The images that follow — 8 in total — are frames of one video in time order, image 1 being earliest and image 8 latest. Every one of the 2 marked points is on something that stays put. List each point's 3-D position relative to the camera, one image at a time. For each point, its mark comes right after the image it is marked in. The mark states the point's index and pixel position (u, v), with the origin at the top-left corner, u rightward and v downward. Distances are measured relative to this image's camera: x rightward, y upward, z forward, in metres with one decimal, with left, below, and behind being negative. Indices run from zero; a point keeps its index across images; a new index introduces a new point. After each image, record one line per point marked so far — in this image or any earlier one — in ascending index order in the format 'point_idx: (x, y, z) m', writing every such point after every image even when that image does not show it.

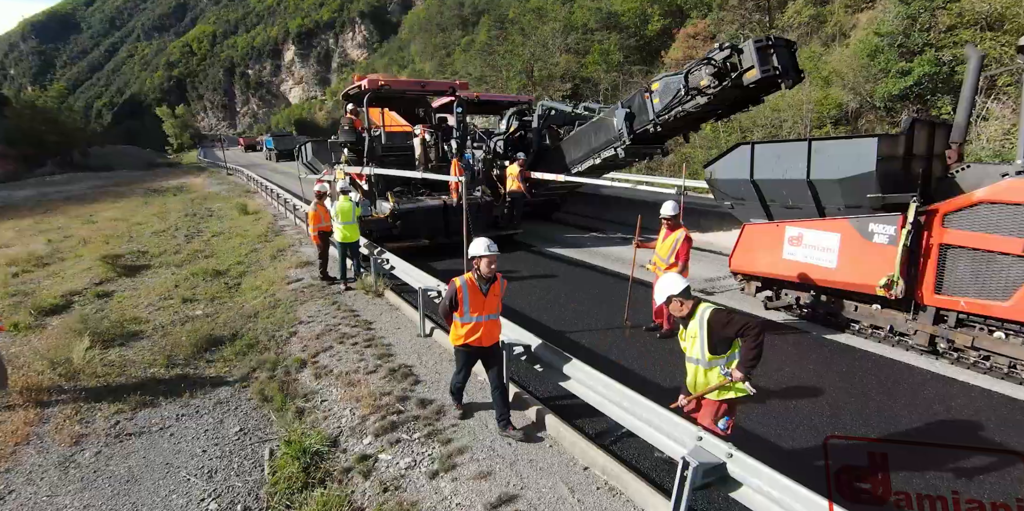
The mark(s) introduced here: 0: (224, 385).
0: (-2.8, -1.2, +5.3) m
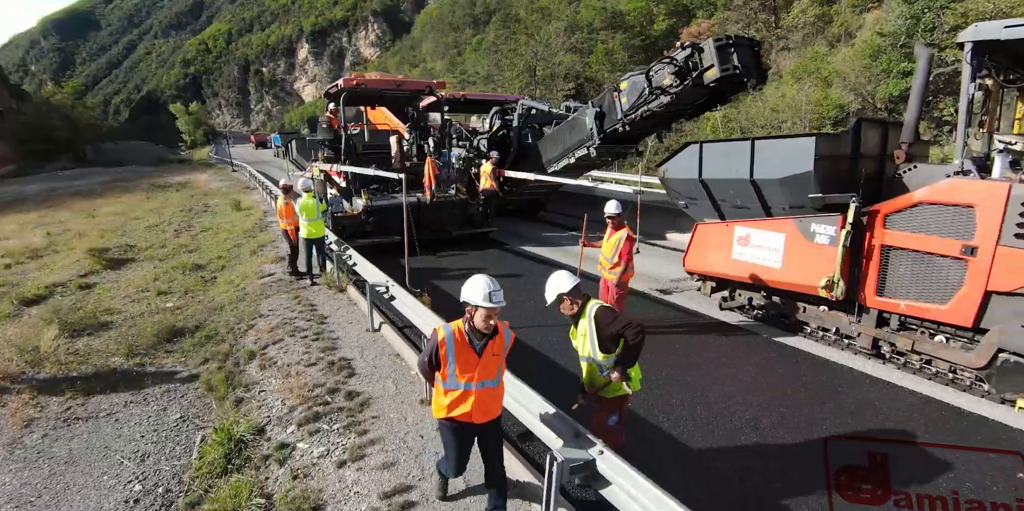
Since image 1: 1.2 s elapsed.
0: (-3.3, -1.2, +5.4) m
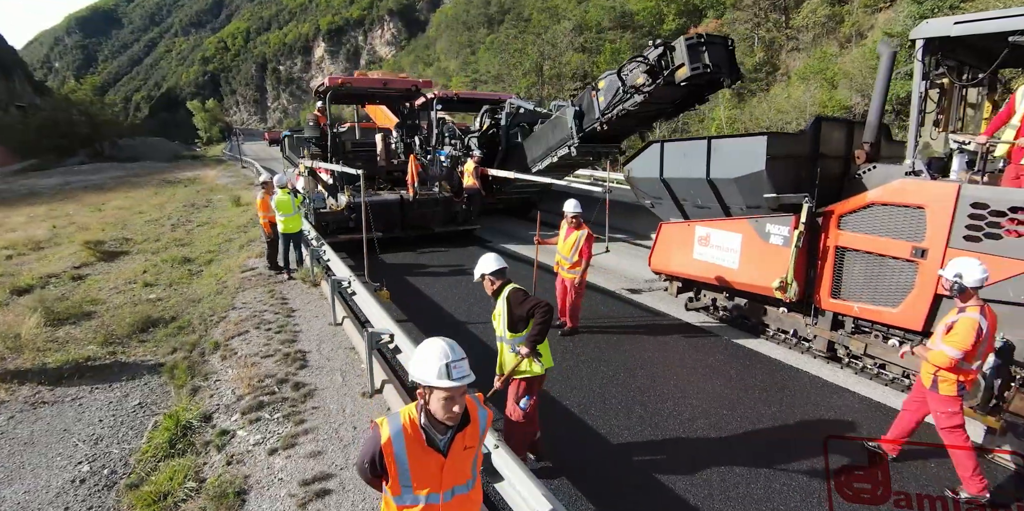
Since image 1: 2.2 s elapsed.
0: (-3.8, -1.1, +5.6) m
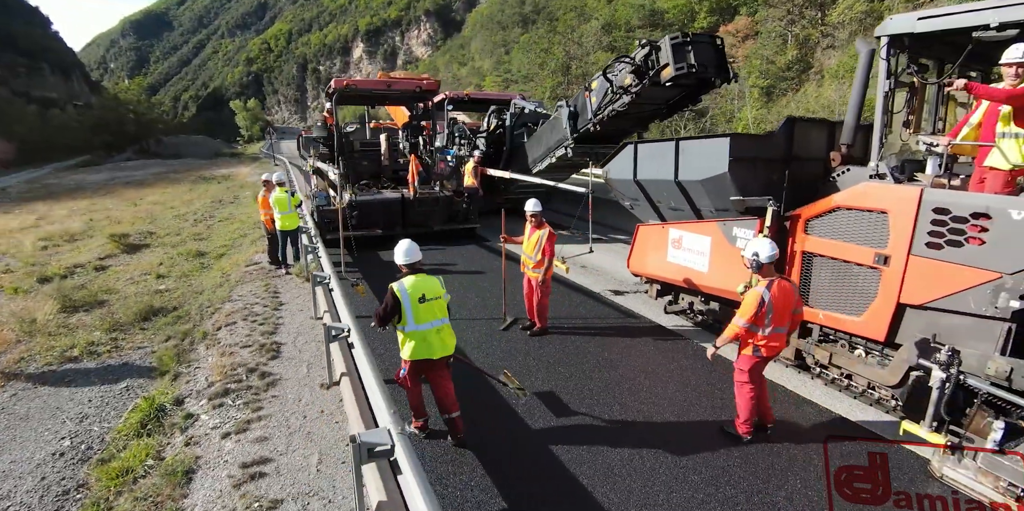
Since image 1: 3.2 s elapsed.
0: (-4.0, -1.0, +5.9) m
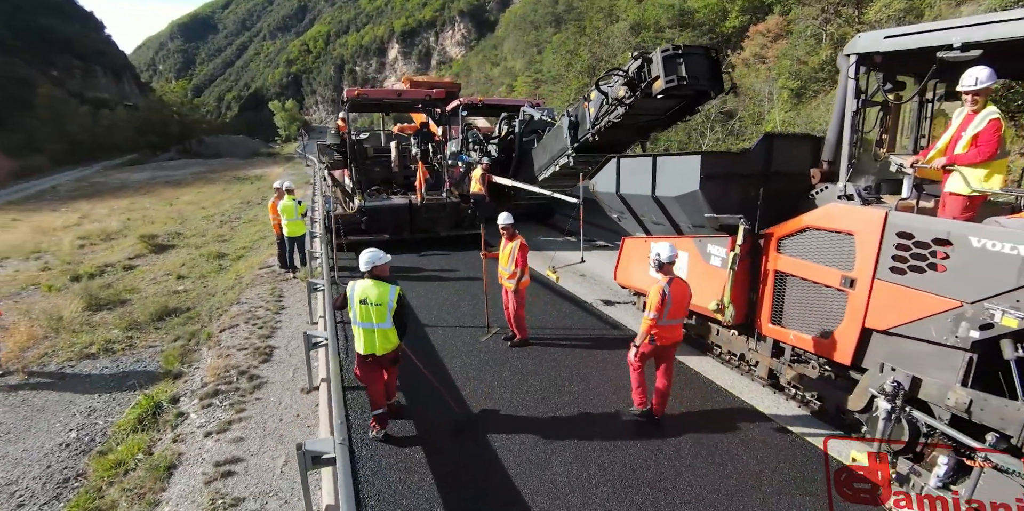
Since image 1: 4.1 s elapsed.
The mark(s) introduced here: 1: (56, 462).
0: (-4.2, -1.1, +6.3) m
1: (-3.7, -1.7, +4.4) m
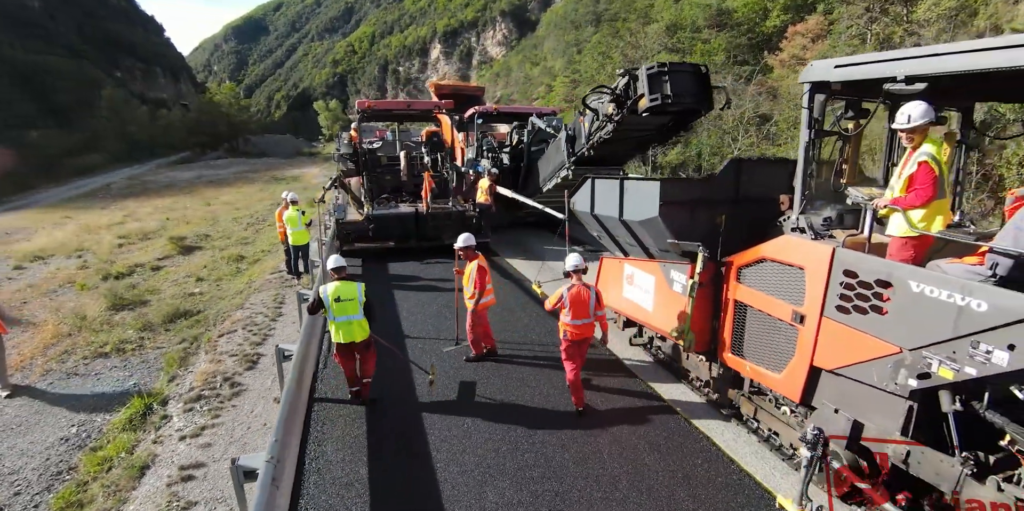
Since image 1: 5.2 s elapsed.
0: (-4.4, -1.2, +6.8) m
1: (-4.1, -1.8, +4.9) m
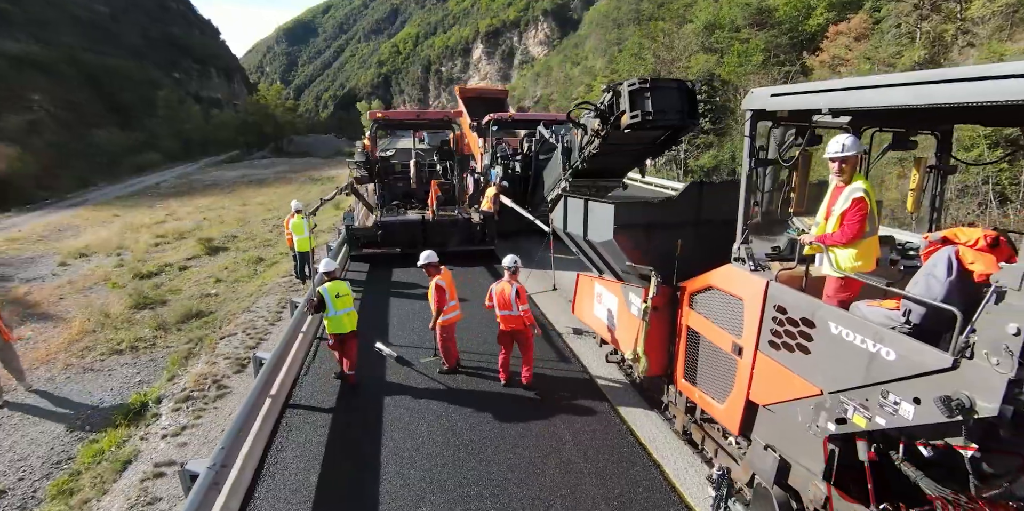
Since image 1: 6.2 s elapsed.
0: (-4.6, -1.2, +7.3) m
1: (-4.5, -1.9, +5.4) m
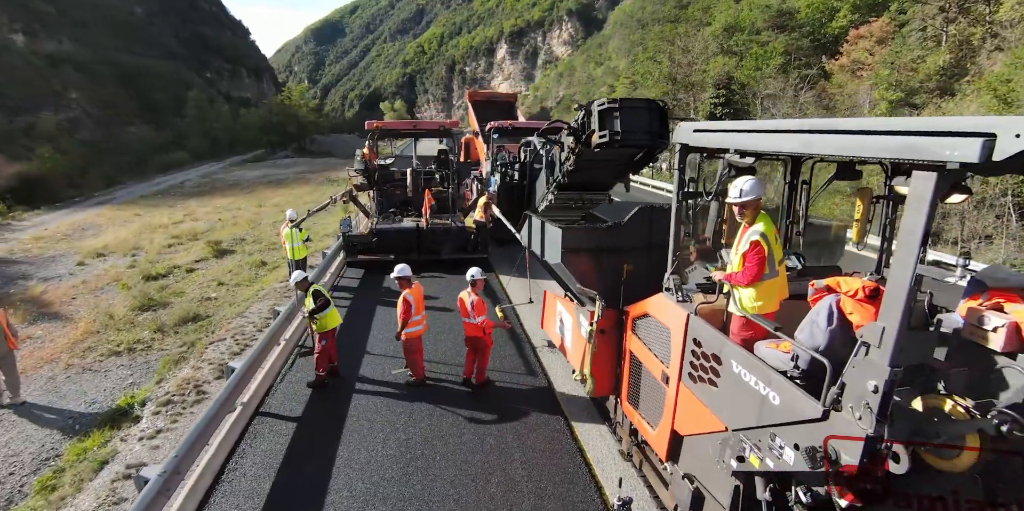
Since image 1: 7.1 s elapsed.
0: (-5.0, -1.3, +7.7) m
1: (-4.9, -2.0, +5.8) m
